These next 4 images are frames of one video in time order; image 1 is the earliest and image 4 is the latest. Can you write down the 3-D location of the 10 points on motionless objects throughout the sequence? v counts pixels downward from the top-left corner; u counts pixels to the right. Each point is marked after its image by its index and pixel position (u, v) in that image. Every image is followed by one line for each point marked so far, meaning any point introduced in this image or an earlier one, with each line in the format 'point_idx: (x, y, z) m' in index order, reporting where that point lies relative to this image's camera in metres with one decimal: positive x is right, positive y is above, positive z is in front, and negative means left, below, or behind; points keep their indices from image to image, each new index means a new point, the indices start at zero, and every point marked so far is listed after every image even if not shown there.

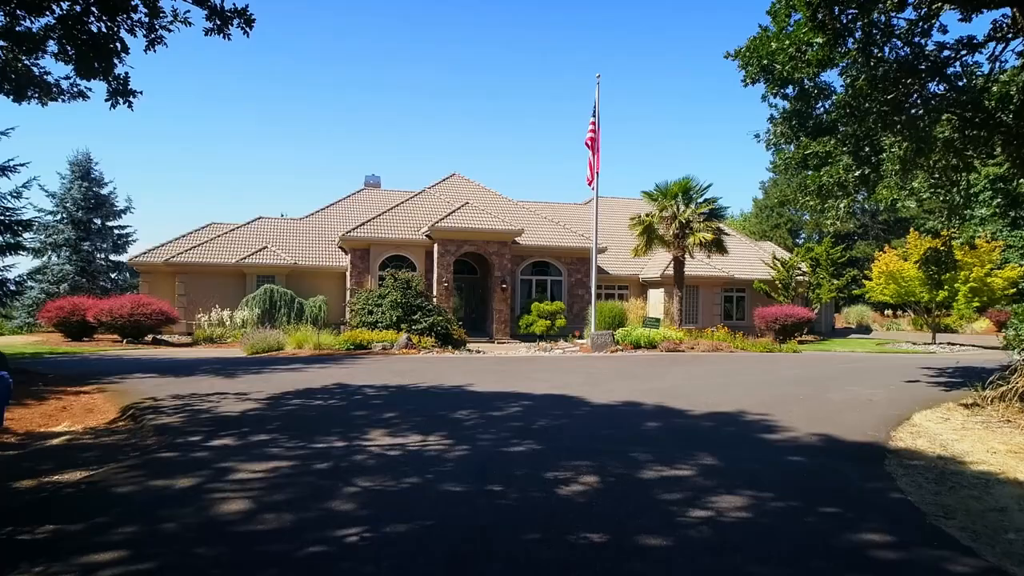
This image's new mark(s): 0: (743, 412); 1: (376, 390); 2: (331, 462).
0: (+3.6, -1.9, +10.8) m
1: (-2.5, -1.9, +12.6) m
2: (-2.0, -2.0, +7.8) m
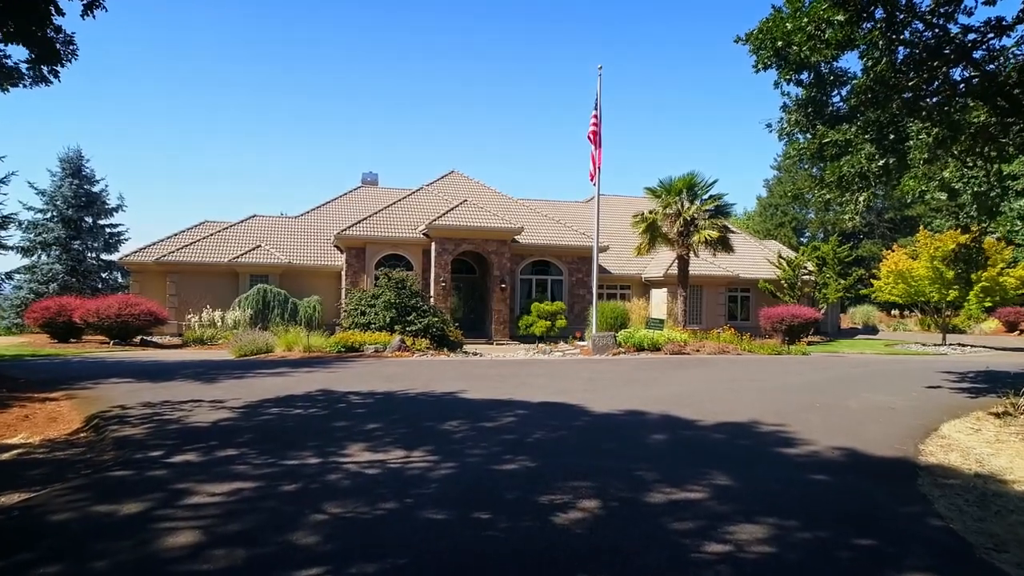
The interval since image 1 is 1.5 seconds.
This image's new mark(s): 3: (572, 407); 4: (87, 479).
0: (+3.5, -1.9, +10.0) m
1: (-2.6, -1.9, +11.8) m
2: (-2.1, -2.0, +6.9) m
3: (+1.0, -1.9, +10.9) m
4: (-4.4, -2.0, +7.2) m
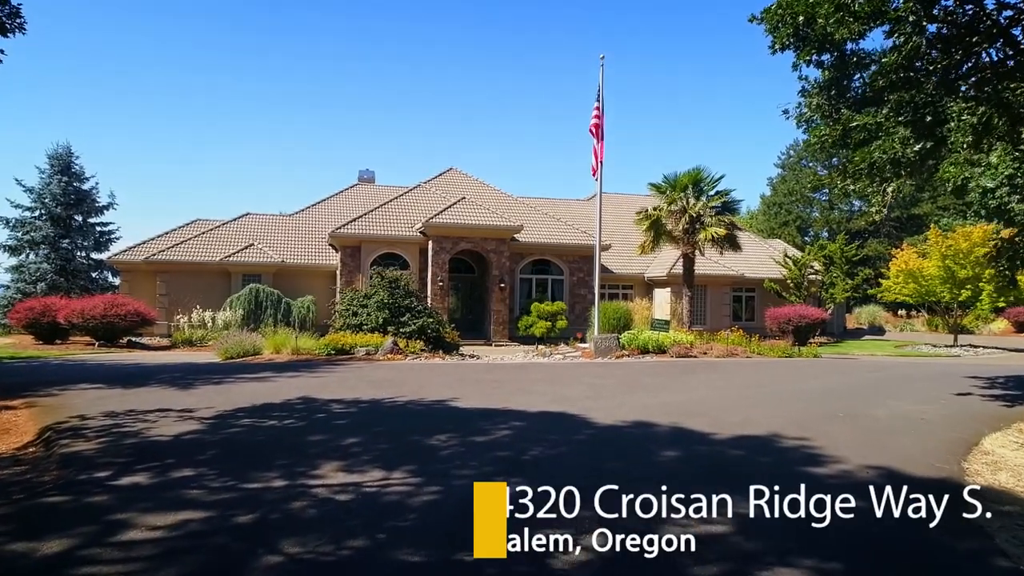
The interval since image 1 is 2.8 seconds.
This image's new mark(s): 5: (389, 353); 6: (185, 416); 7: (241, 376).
0: (+3.5, -1.9, +9.0) m
1: (-2.6, -1.9, +10.8) m
2: (-2.2, -1.9, +6.0) m
3: (+0.9, -1.9, +10.0) m
4: (-4.5, -2.0, +6.2) m
5: (-3.5, -1.9, +19.8) m
6: (-4.8, -1.9, +10.1) m
7: (-5.8, -1.9, +14.9) m
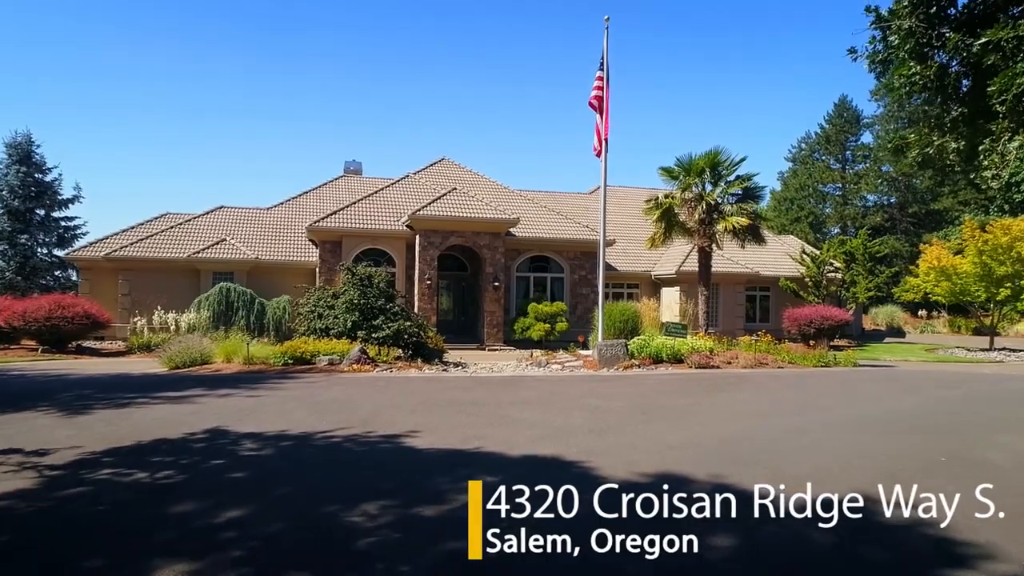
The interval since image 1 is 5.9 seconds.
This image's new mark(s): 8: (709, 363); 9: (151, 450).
0: (+3.2, -1.9, +6.1) m
1: (-2.9, -1.8, +8.0) m
2: (-2.5, -1.9, +3.1) m
3: (+0.6, -1.8, +7.0) m
4: (-4.8, -1.9, +3.4) m
5: (-3.8, -1.8, +16.9) m
6: (-5.0, -1.8, +7.2) m
7: (-6.1, -1.9, +12.0) m
8: (+5.0, -1.9, +17.6) m
9: (-4.0, -1.8, +7.8) m
